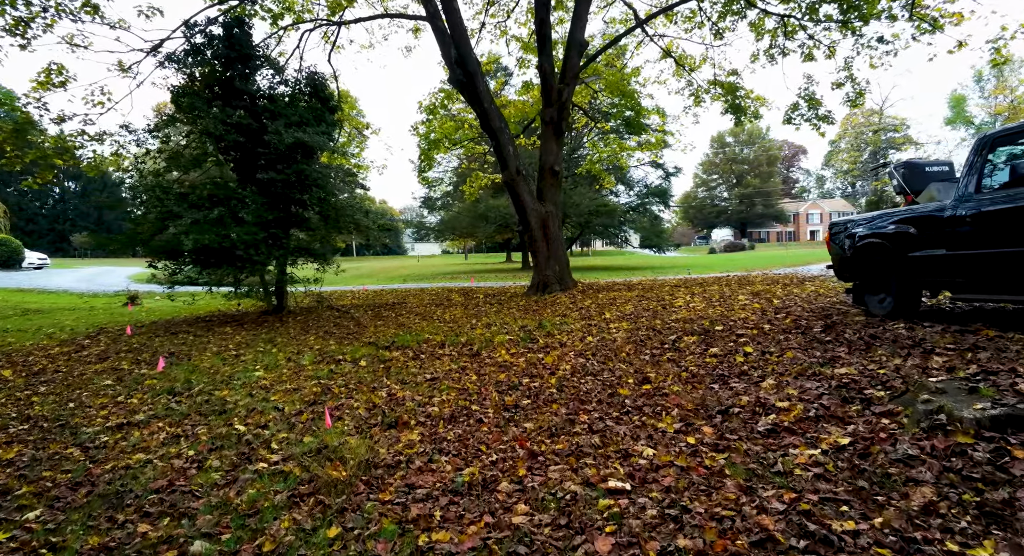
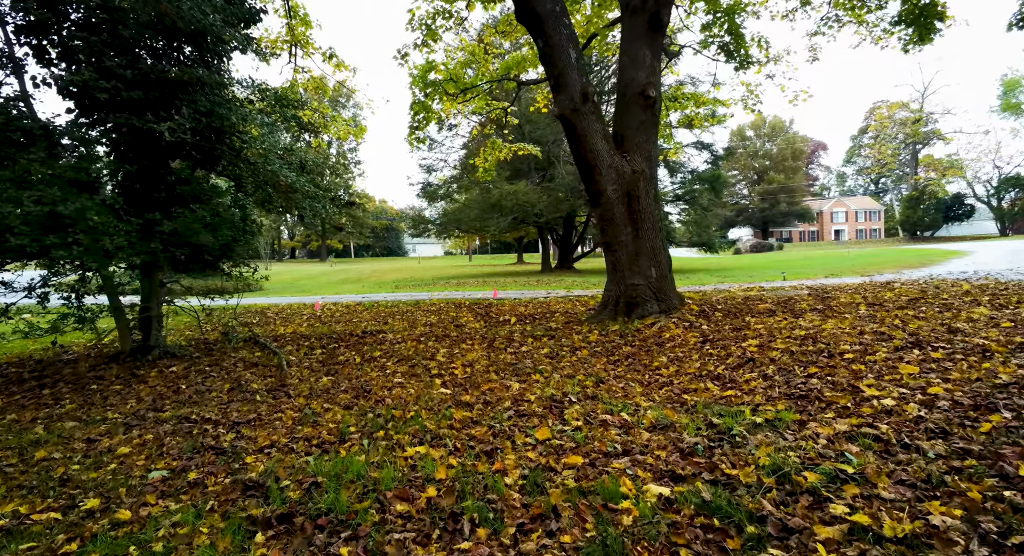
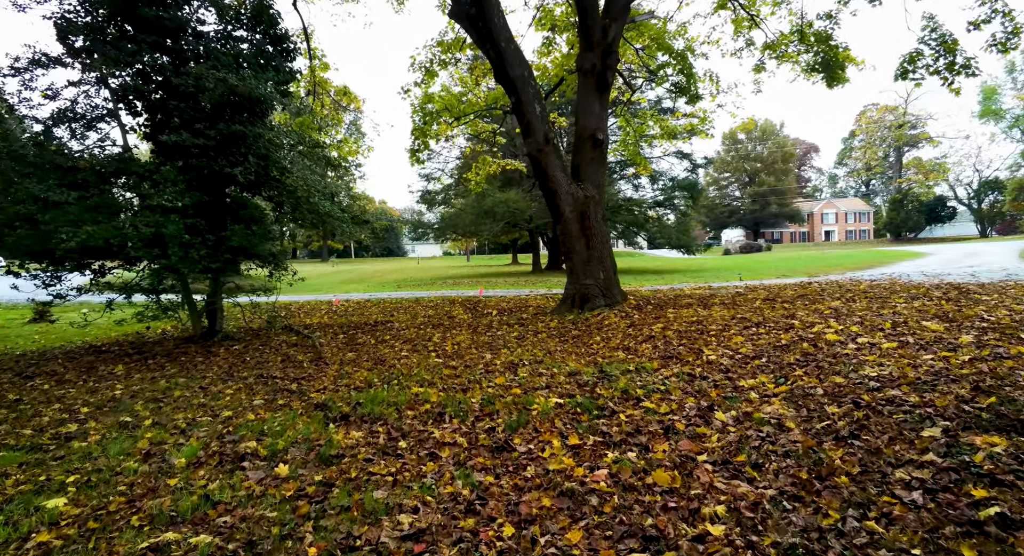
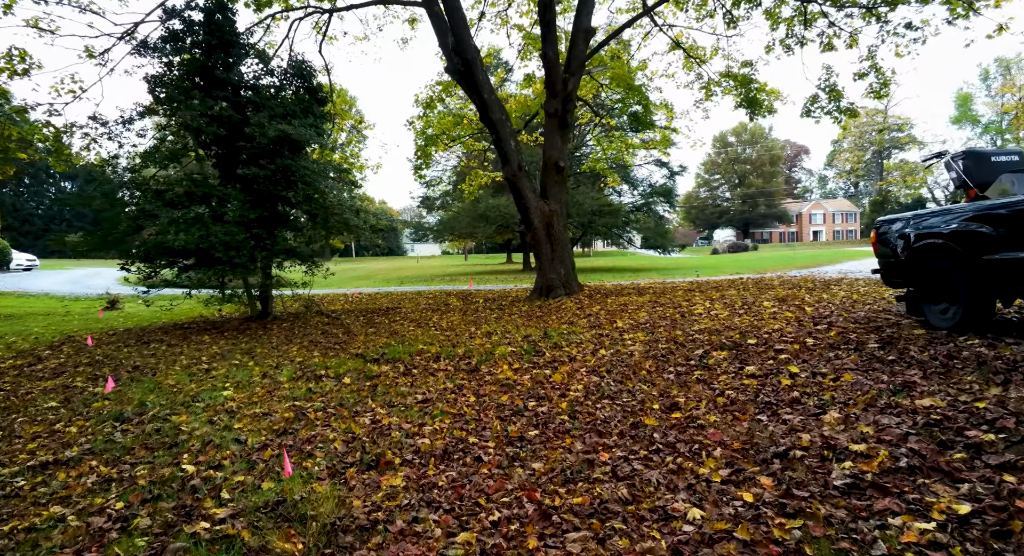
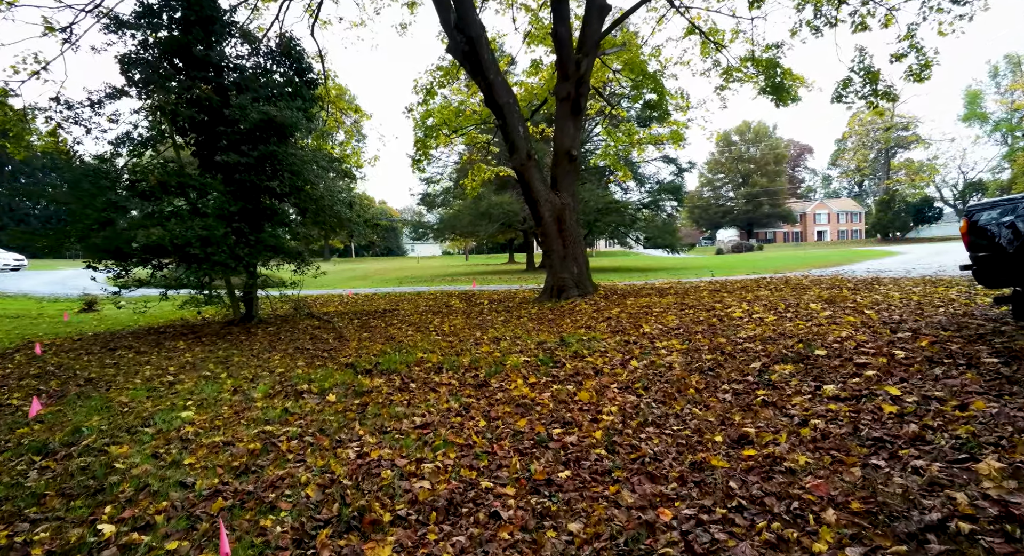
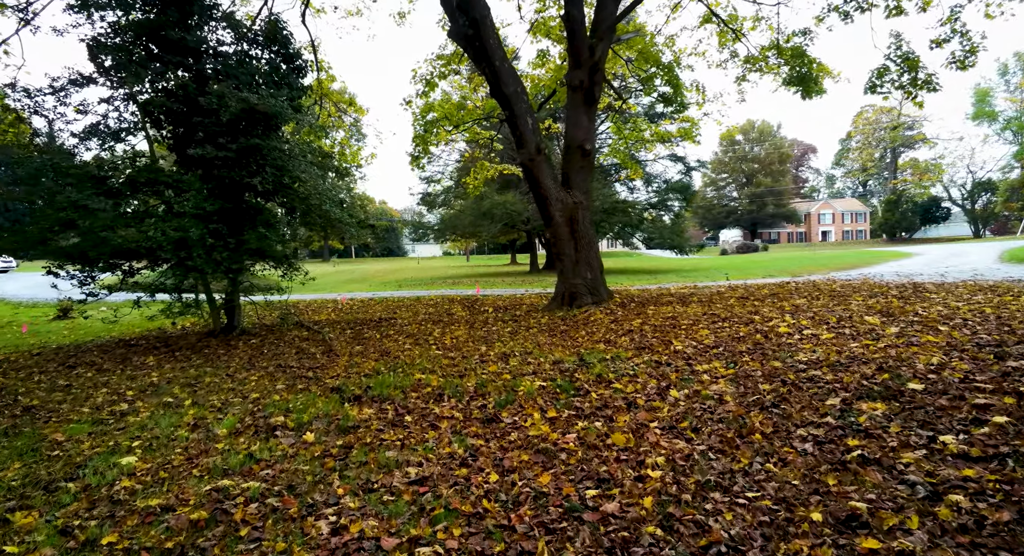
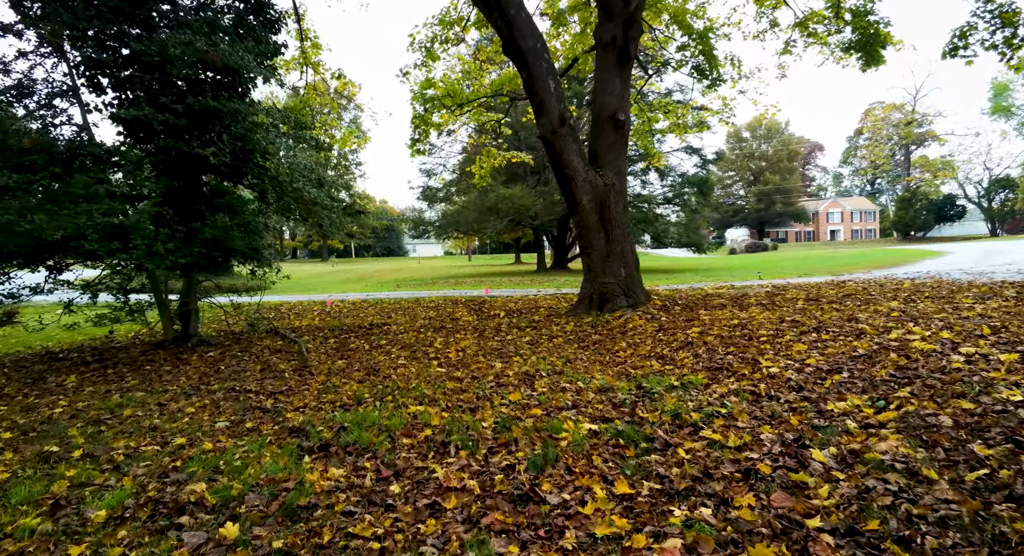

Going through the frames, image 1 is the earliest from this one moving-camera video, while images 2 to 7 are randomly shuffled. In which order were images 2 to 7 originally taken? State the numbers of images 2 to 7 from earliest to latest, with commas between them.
4, 5, 6, 3, 7, 2
